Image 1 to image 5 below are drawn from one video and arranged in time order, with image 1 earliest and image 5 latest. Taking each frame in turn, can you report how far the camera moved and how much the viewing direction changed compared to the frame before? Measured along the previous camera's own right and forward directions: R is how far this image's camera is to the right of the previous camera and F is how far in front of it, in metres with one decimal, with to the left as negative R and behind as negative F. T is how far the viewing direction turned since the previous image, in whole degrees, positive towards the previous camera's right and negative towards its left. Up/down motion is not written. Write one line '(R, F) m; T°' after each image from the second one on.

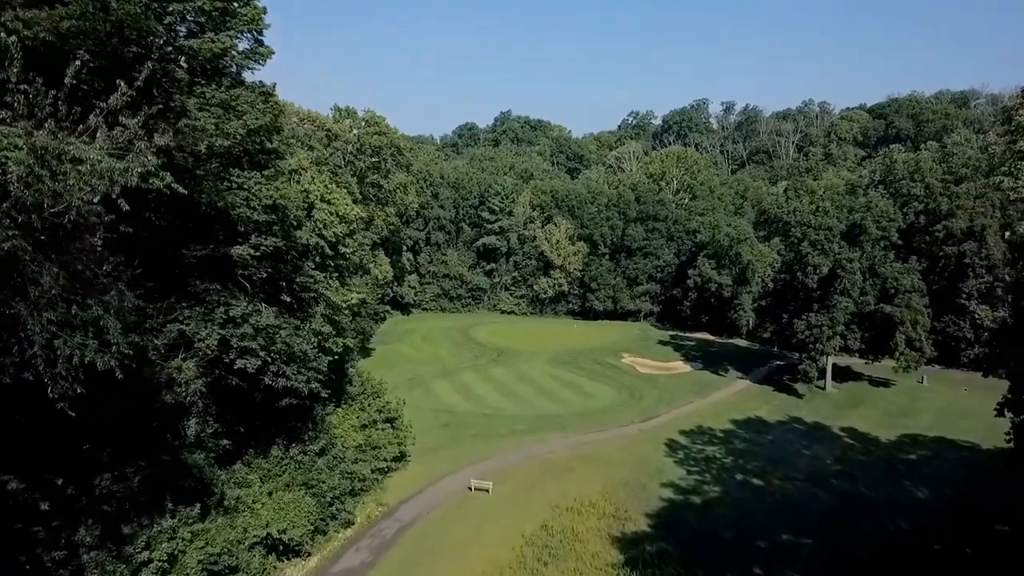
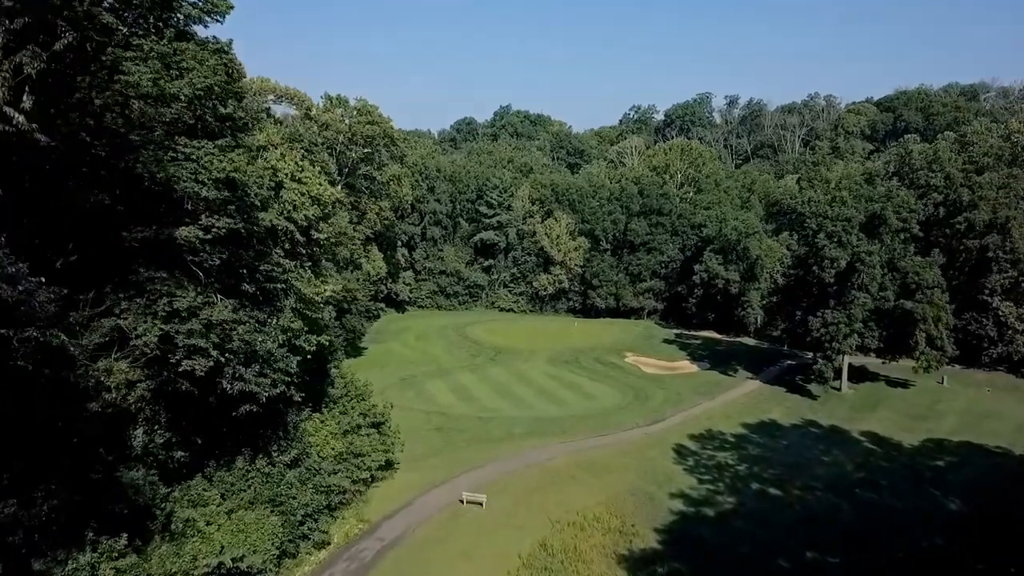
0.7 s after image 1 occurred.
(+0.1, +2.4) m; 0°
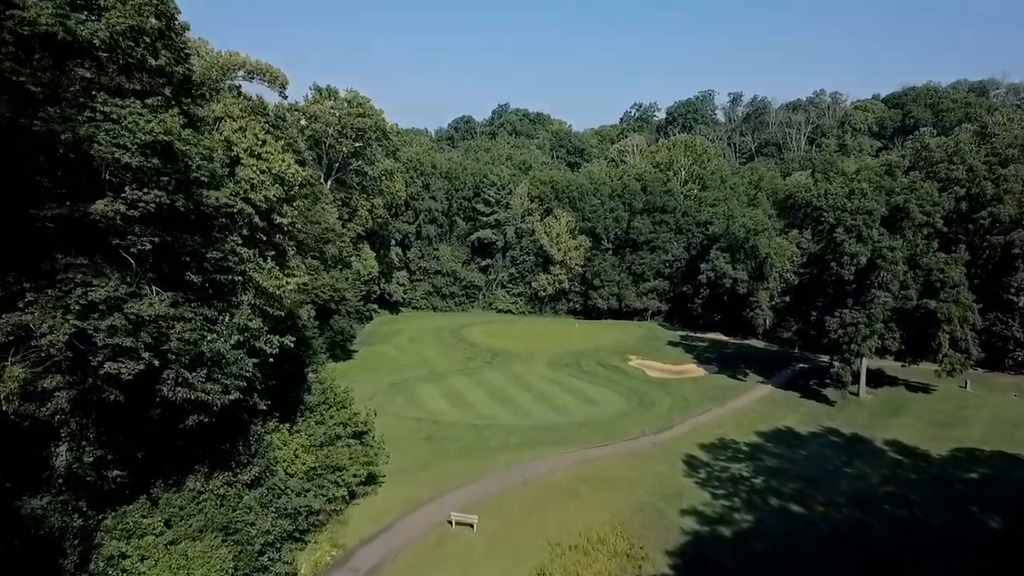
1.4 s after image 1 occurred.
(+0.1, +2.5) m; 0°
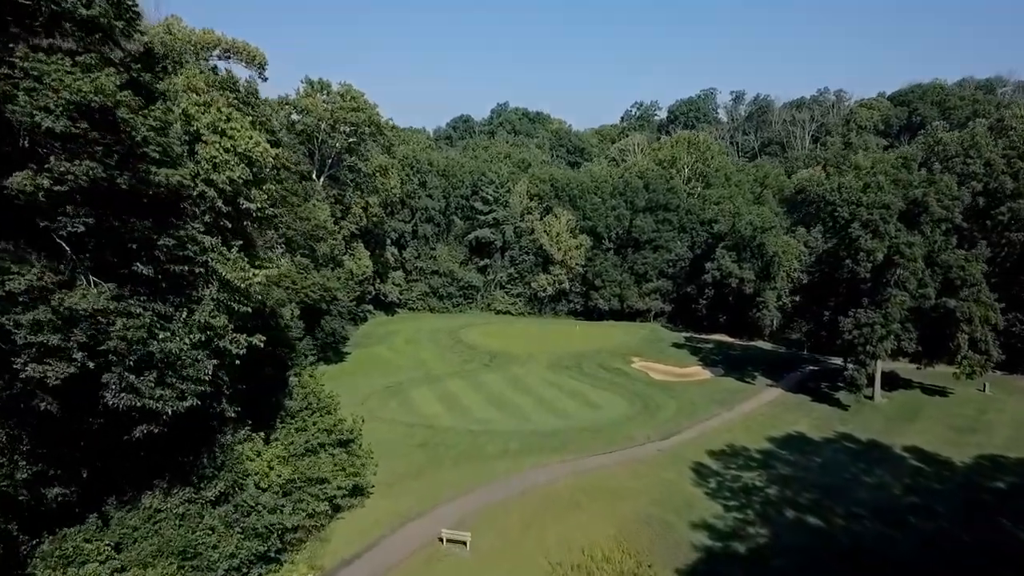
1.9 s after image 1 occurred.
(+0.1, +1.8) m; 0°
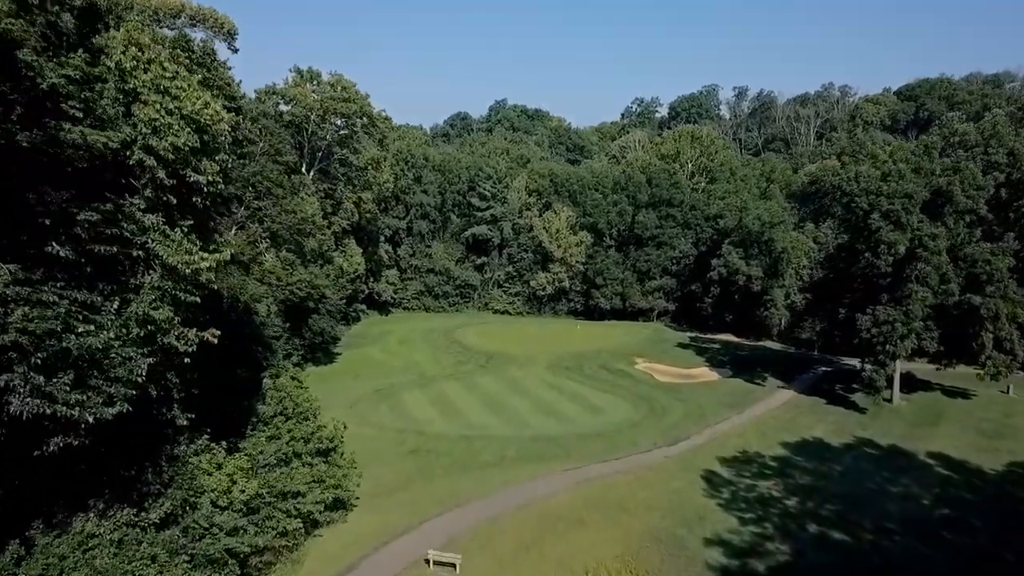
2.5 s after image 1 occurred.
(+0.1, +2.1) m; 0°
